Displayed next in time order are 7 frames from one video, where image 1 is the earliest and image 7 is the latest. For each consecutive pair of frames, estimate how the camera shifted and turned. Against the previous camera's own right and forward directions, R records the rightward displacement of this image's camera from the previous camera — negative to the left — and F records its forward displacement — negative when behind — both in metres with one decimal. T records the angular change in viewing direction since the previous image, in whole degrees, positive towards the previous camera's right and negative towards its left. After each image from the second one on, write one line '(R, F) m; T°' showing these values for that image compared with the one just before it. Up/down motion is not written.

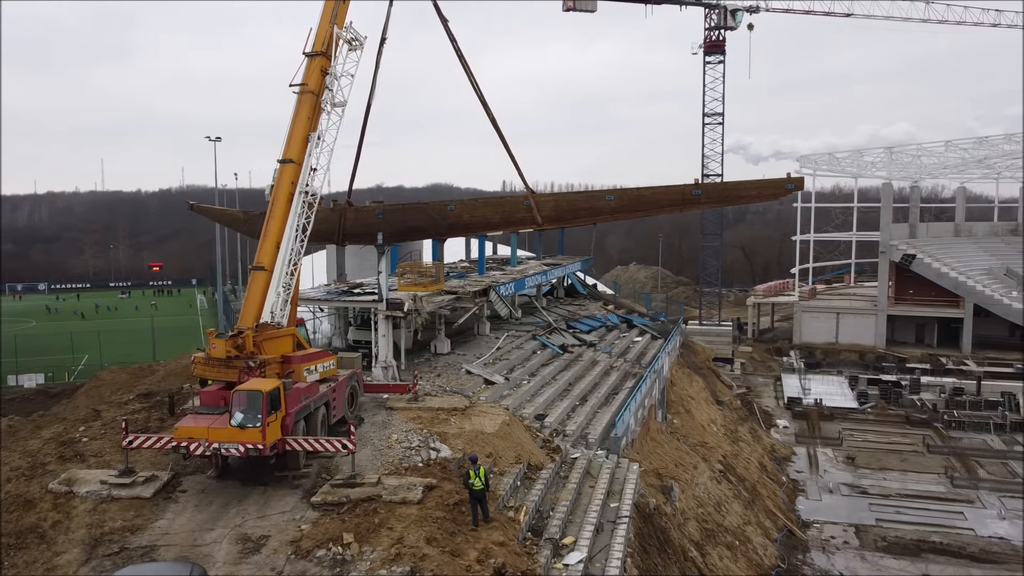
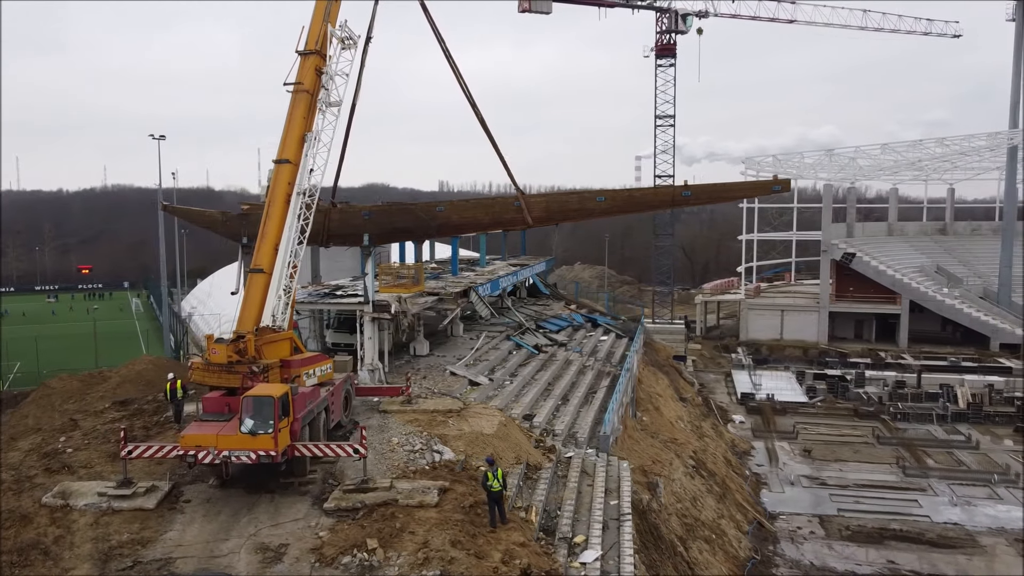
(-0.8, 0.0) m; +4°
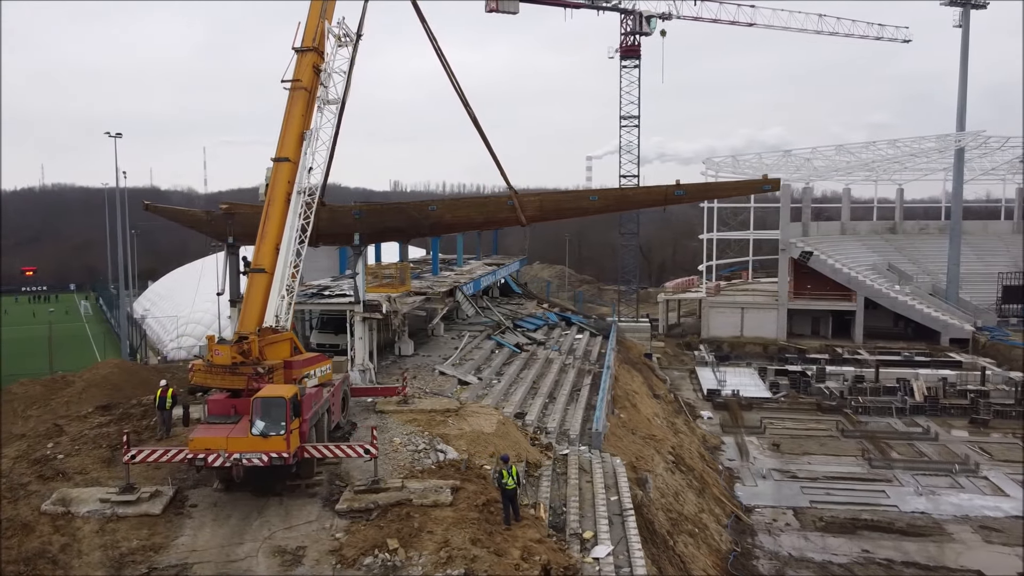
(-0.6, 0.0) m; +3°
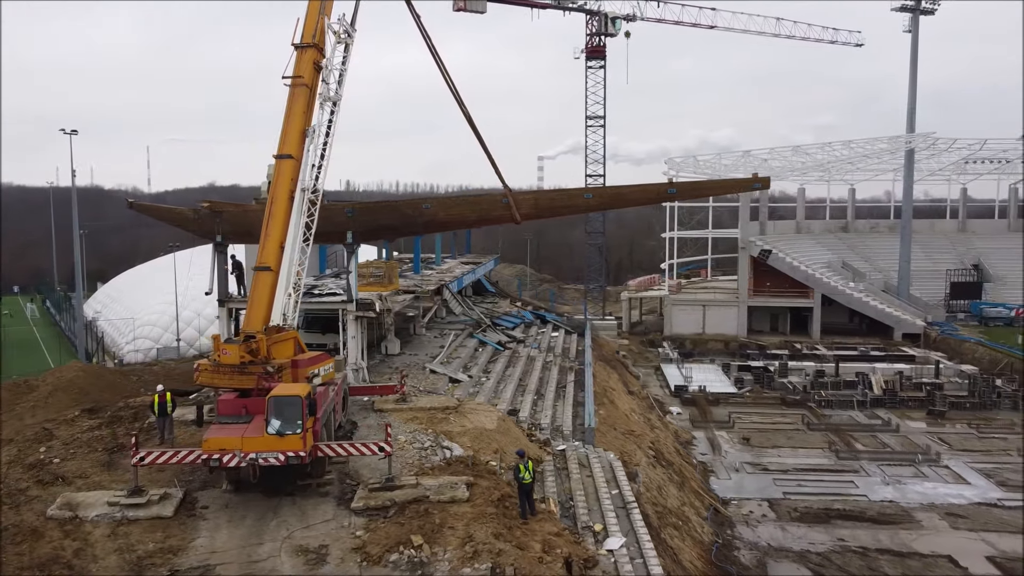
(-0.6, -0.1) m; +3°
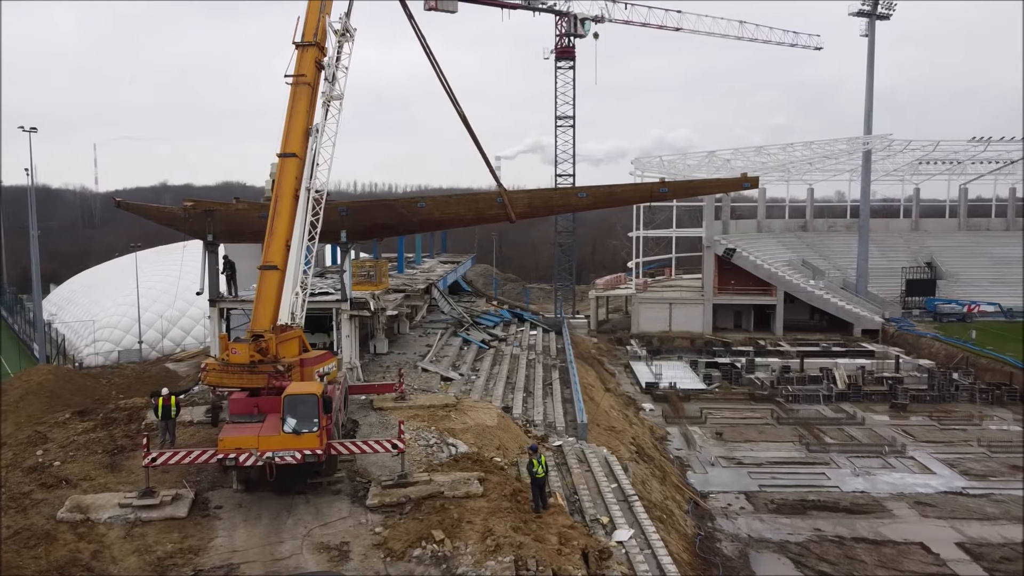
(-0.5, -0.1) m; +3°
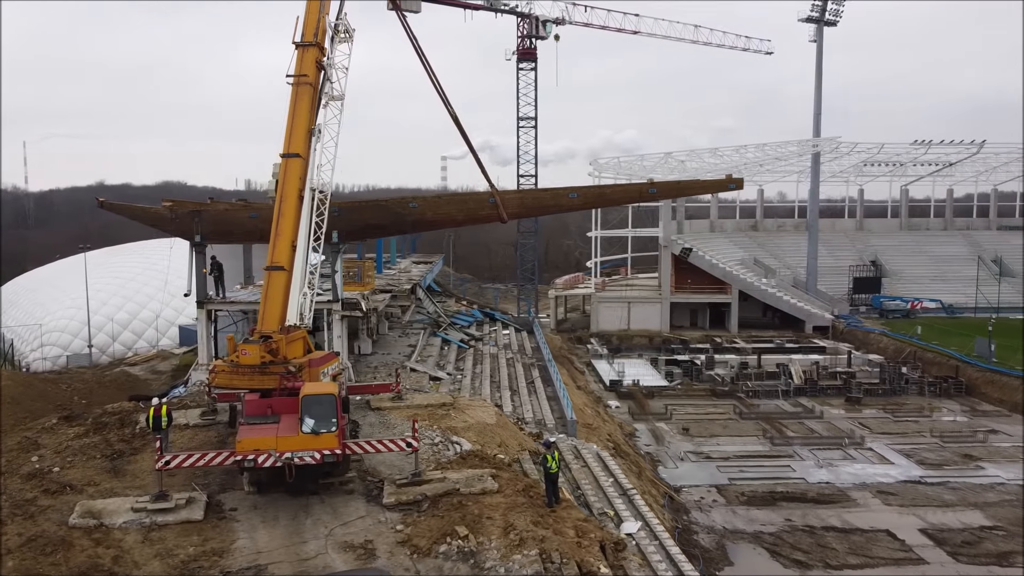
(-0.7, -0.2) m; +3°
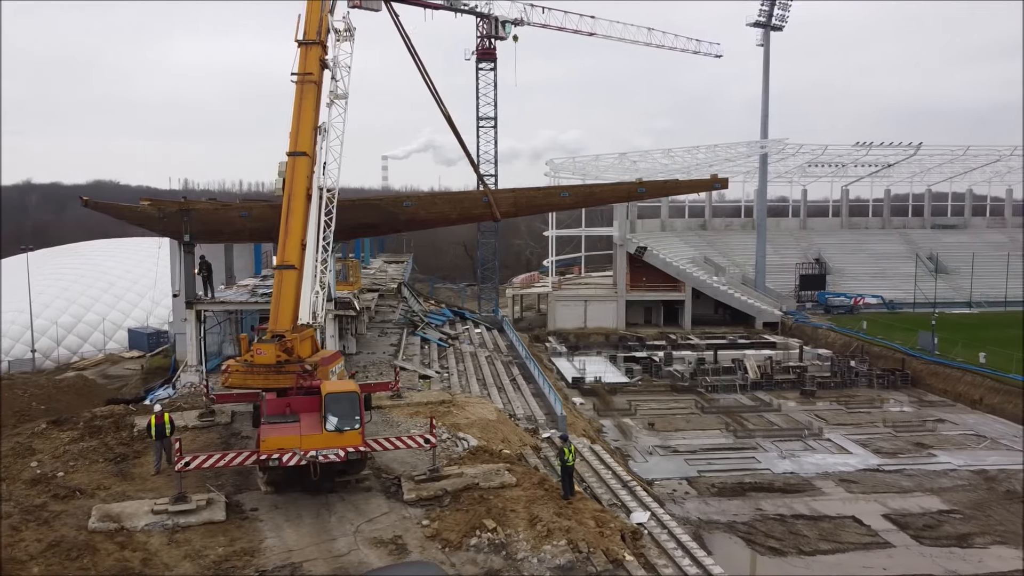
(-0.8, -0.2) m; +3°
